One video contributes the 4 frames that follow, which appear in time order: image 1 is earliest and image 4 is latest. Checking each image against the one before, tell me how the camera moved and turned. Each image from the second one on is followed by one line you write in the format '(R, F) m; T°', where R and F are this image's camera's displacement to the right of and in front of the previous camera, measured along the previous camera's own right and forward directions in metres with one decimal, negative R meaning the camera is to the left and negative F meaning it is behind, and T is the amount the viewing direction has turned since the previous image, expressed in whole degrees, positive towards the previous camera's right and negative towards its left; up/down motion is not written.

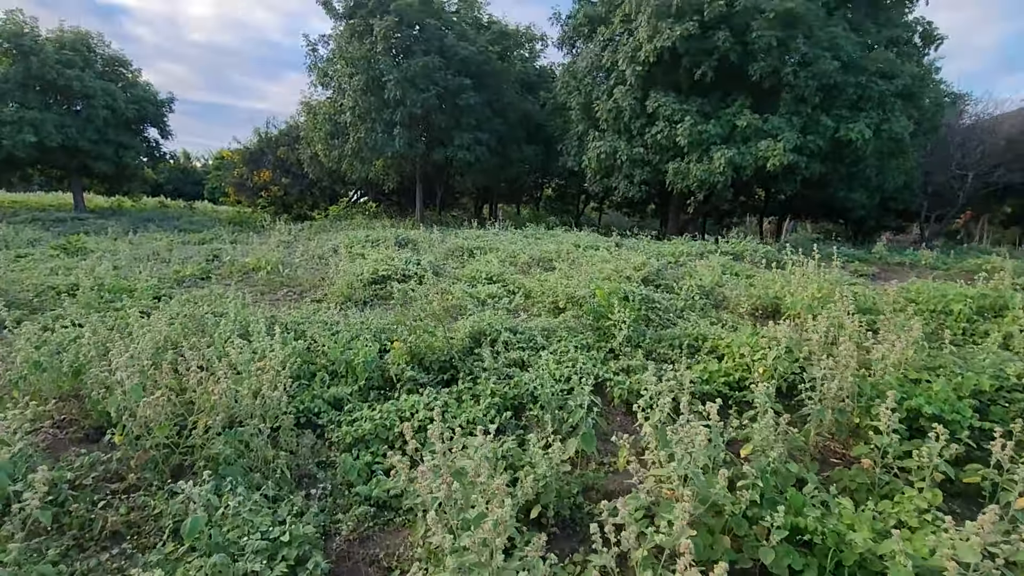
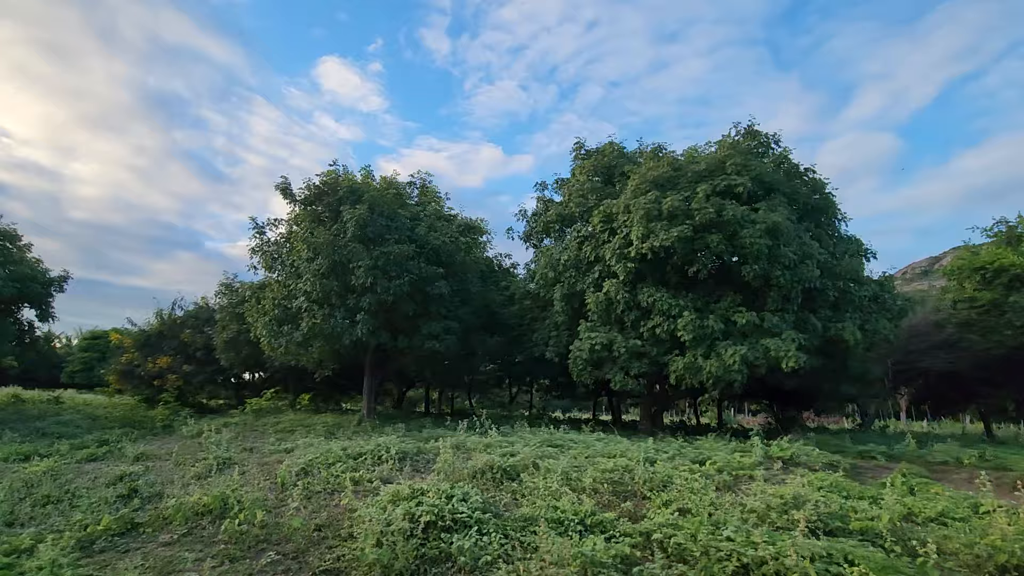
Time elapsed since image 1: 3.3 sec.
(-1.9, +1.4) m; +11°
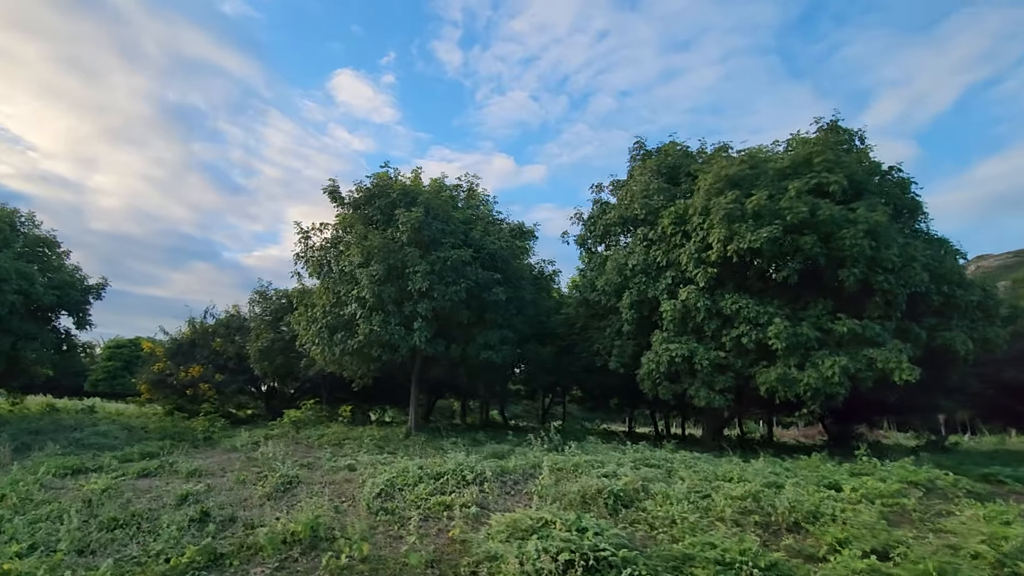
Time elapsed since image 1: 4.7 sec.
(-1.2, +0.7) m; -2°
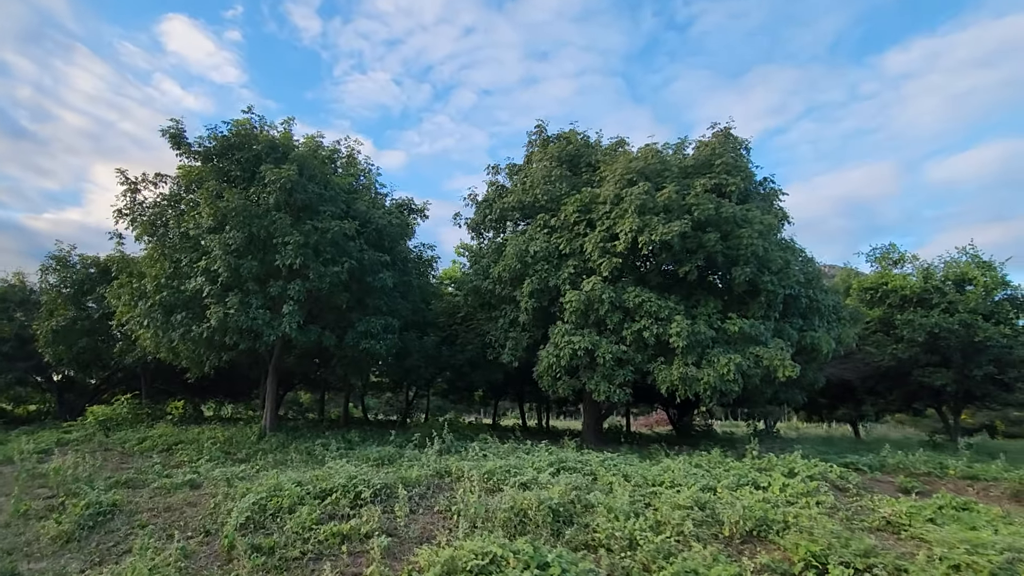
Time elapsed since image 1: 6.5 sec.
(-0.7, +1.2) m; +16°
